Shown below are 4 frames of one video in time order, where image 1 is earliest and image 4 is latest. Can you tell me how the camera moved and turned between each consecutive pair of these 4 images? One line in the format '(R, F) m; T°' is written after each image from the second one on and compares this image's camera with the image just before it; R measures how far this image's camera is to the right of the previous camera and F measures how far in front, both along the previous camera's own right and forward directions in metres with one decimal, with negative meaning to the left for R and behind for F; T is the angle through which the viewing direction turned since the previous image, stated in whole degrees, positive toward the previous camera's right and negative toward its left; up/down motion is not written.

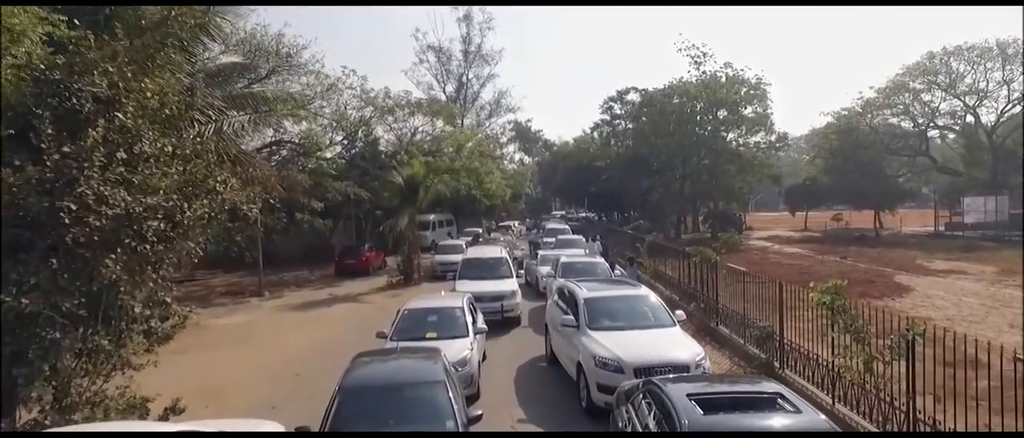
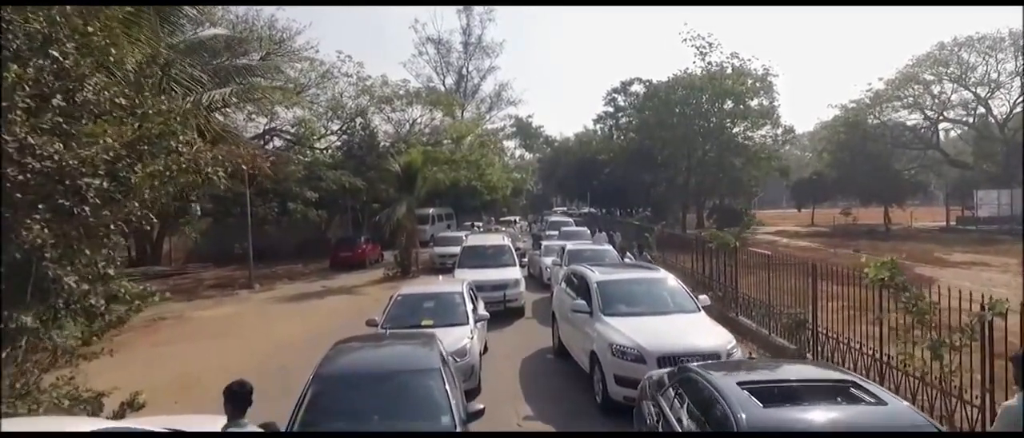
(0.0, +0.8) m; 0°
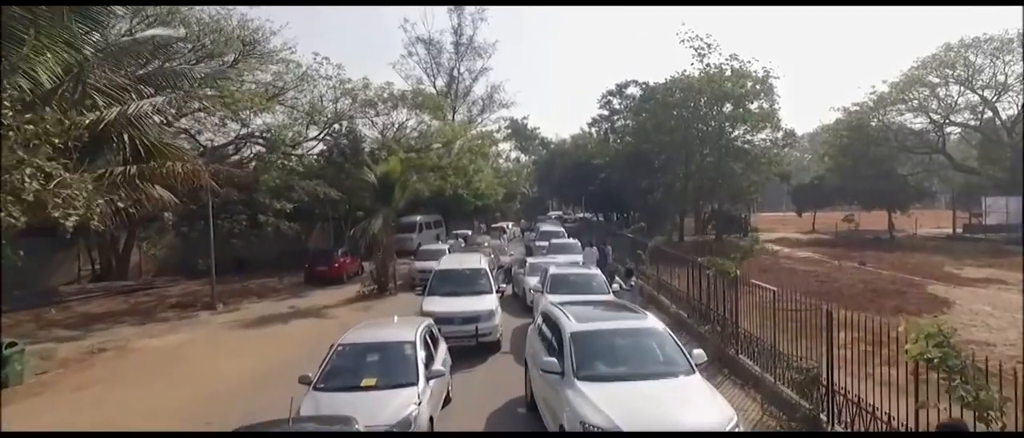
(+0.3, +1.2) m; 0°
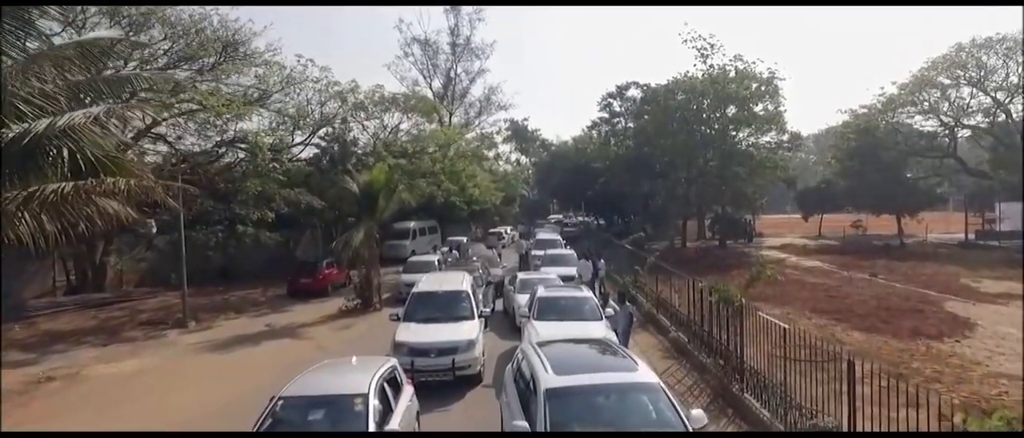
(+0.3, +1.0) m; 0°
